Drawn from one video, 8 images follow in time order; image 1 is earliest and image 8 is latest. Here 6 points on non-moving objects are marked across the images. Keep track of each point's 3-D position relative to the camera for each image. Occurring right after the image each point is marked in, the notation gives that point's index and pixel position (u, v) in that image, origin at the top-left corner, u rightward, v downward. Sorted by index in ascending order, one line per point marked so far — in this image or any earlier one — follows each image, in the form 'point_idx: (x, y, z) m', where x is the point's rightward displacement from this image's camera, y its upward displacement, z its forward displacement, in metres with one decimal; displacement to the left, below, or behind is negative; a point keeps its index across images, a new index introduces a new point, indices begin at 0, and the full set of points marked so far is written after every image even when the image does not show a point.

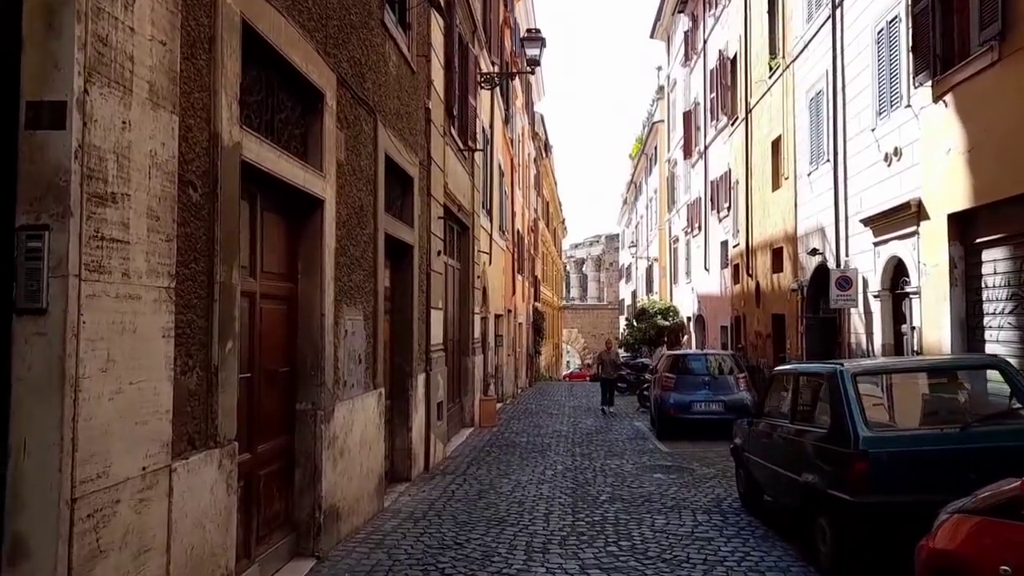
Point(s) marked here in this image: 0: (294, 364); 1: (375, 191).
0: (-1.8, -0.6, +5.9) m
1: (-1.4, +1.0, +7.6) m
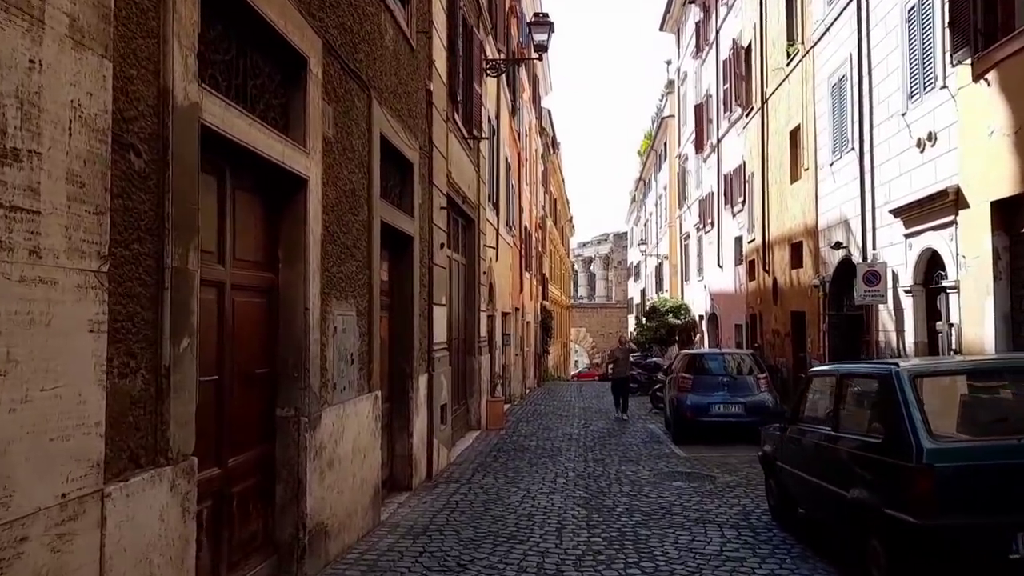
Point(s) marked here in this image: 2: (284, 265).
0: (-1.7, -0.6, +5.2) m
1: (-1.4, +1.1, +6.9) m
2: (-1.7, +0.2, +5.2) m
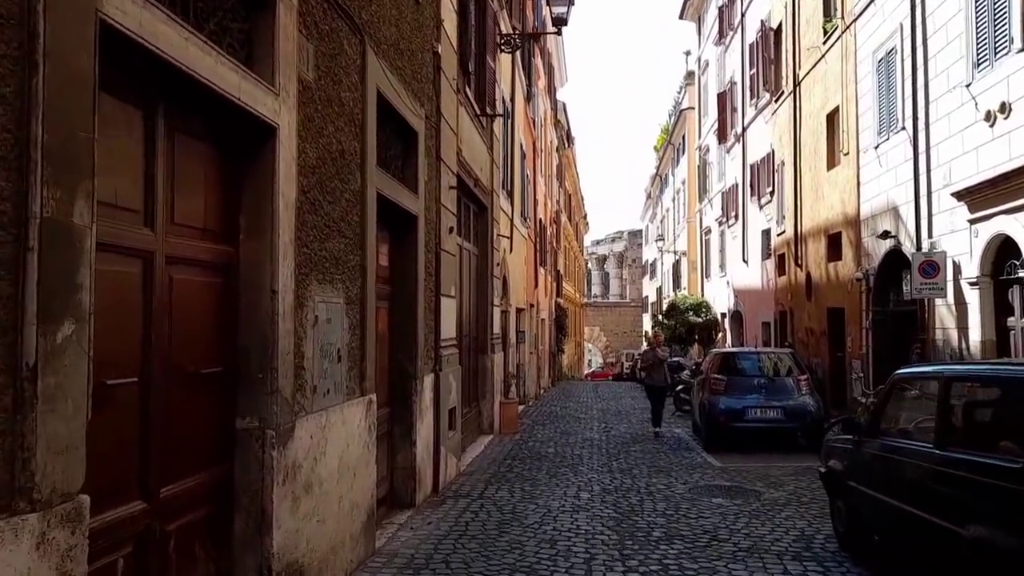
0: (-1.6, -0.4, +4.1) m
1: (-1.2, +1.2, +5.8) m
2: (-1.5, +0.3, +4.1) m
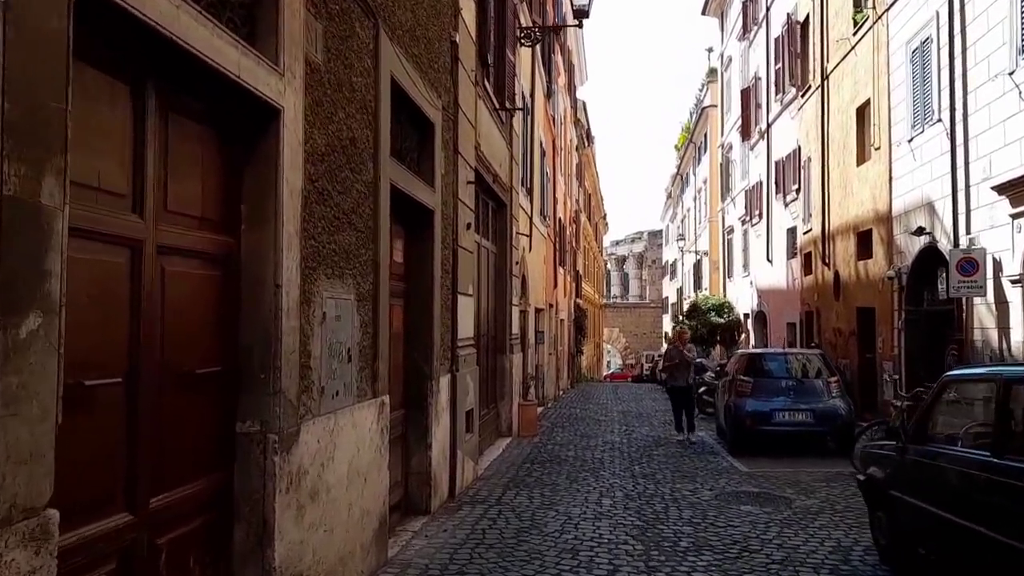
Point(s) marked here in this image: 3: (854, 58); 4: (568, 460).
0: (-1.5, -0.4, +3.8) m
1: (-1.1, +1.3, +5.5) m
2: (-1.4, +0.3, +3.9) m
3: (+7.7, +5.2, +16.2) m
4: (+0.8, -2.6, +11.0) m
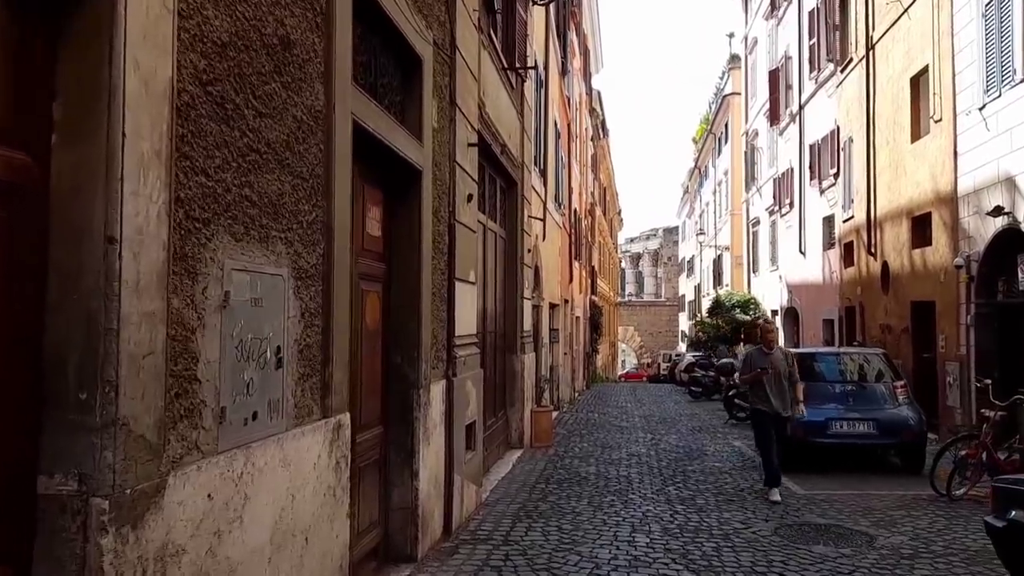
0: (-1.5, -0.3, +2.2) m
1: (-1.0, +1.4, +3.9) m
2: (-1.4, +0.5, +2.3) m
3: (+7.9, +5.3, +14.4) m
4: (+1.0, -2.5, +9.4) m
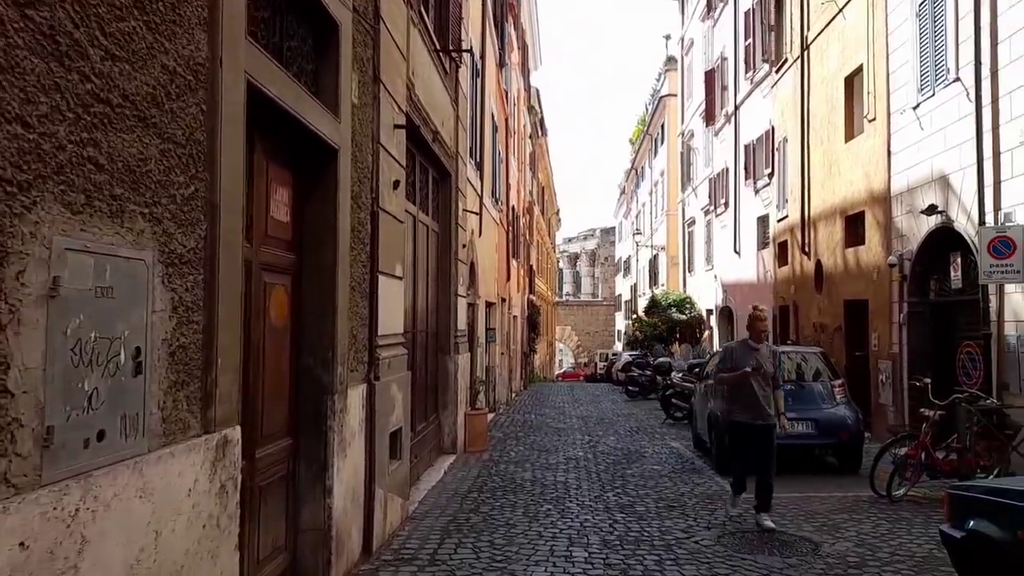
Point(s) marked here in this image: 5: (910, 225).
0: (-1.7, -0.2, +1.5) m
1: (-1.4, +1.4, +3.3) m
2: (-1.6, +0.5, +1.6) m
3: (+6.6, +5.4, +14.5) m
4: (+0.2, -2.4, +8.9) m
5: (+6.5, +1.0, +11.8) m
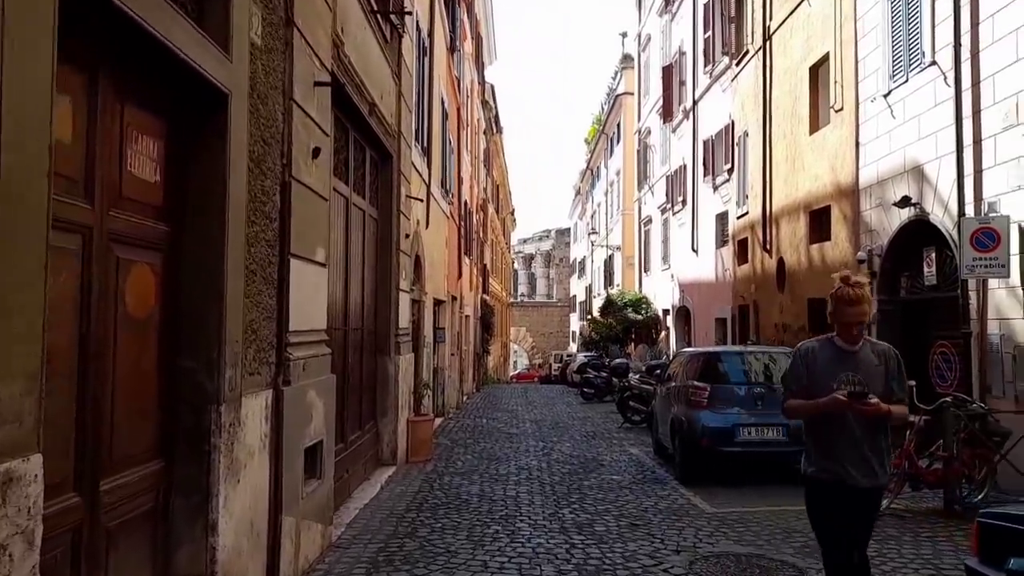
0: (-1.8, -0.1, +0.5) m
1: (-1.6, +1.6, +2.2) m
2: (-1.7, +0.6, +0.5) m
3: (+5.7, +5.4, +13.9) m
4: (-0.5, -2.4, +7.9) m
5: (+5.7, +1.1, +11.2) m
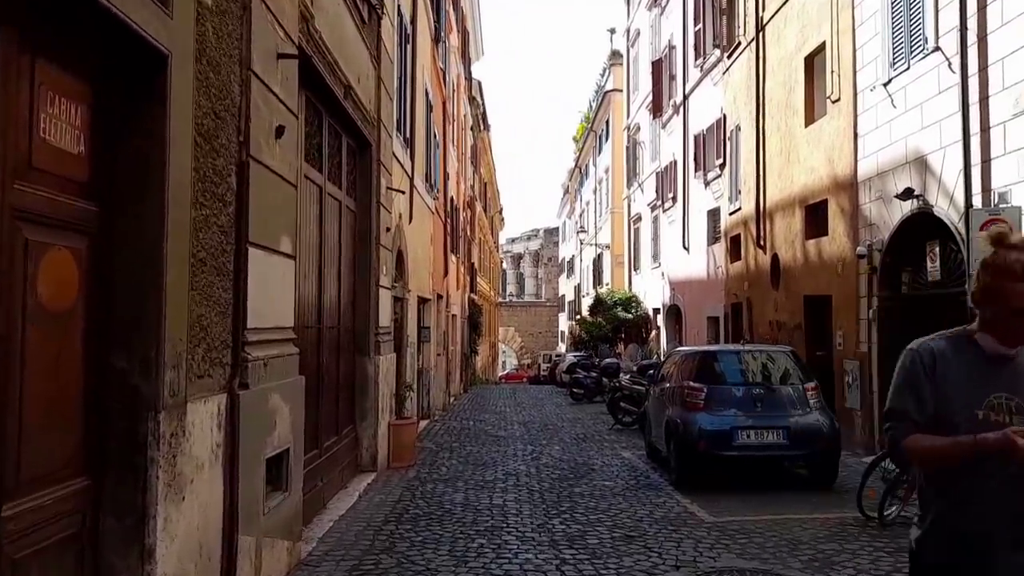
0: (-1.8, -0.1, -0.1) m
1: (-1.7, +1.6, +1.7) m
2: (-1.8, +0.7, 0.0) m
3: (+5.4, +5.5, +13.5) m
4: (-0.6, -2.3, +7.4) m
5: (+5.5, +1.1, +10.8) m
